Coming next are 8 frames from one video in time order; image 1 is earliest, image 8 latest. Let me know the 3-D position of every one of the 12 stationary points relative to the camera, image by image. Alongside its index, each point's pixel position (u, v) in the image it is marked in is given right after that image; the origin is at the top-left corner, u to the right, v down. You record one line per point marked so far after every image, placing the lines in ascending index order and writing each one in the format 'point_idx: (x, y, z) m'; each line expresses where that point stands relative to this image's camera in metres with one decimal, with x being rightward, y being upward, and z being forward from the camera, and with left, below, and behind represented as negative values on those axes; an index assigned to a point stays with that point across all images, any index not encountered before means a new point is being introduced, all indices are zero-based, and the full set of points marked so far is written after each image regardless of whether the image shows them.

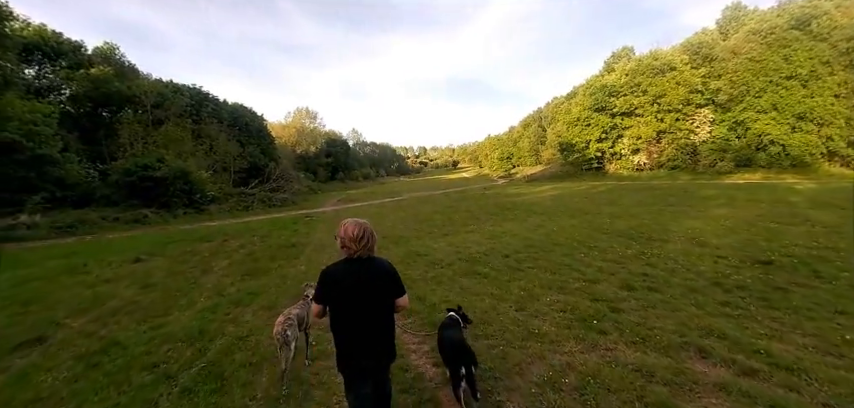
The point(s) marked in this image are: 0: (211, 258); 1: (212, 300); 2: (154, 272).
0: (-7.2, -1.8, +12.9) m
1: (-4.2, -1.9, +7.4) m
2: (-7.9, -2.0, +11.1) m
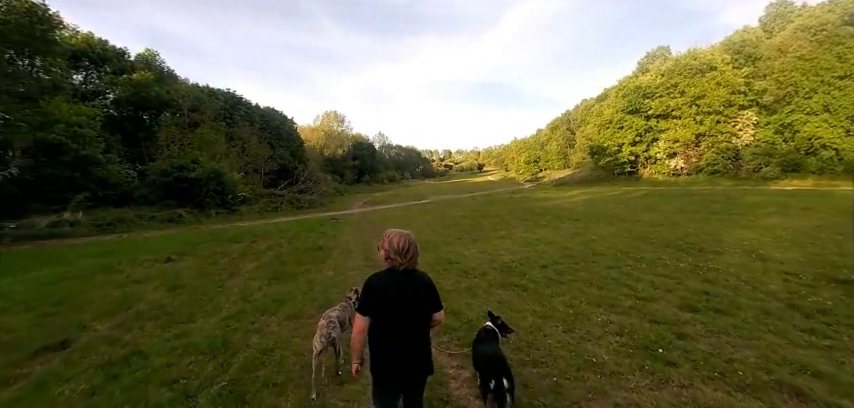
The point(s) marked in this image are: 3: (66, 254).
0: (-6.2, -1.8, +12.9) m
1: (-3.5, -1.9, +7.1) m
2: (-7.0, -2.0, +11.1) m
3: (-15.6, -2.2, +16.6) m
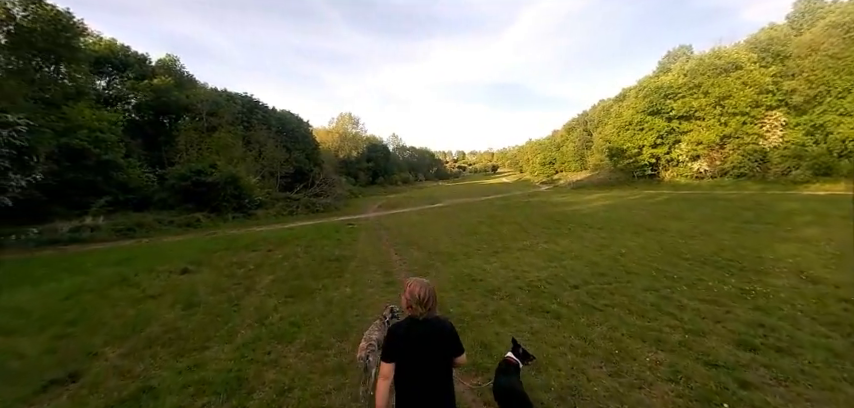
0: (-5.6, -2.2, +12.6) m
1: (-3.1, -2.3, +6.8) m
2: (-6.5, -2.4, +10.9) m
3: (-14.8, -2.5, +16.7) m
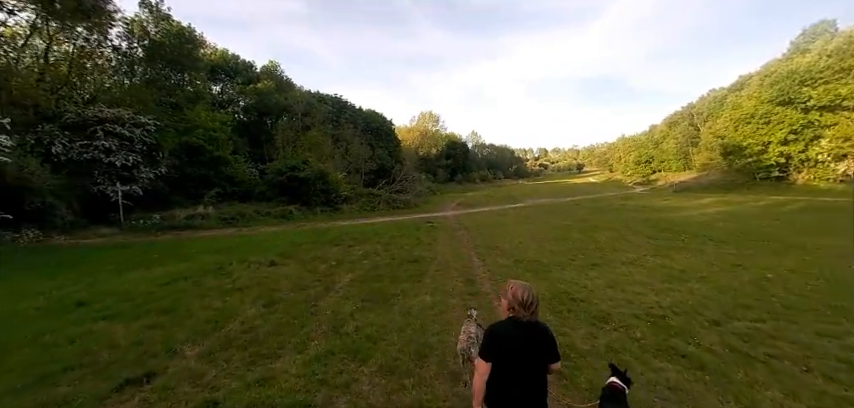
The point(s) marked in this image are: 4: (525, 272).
0: (-2.9, -2.1, +12.5) m
1: (-1.7, -2.3, +6.3) m
2: (-4.1, -2.2, +11.0) m
3: (-11.1, -2.1, +18.3) m
4: (+3.0, -2.1, +11.4) m
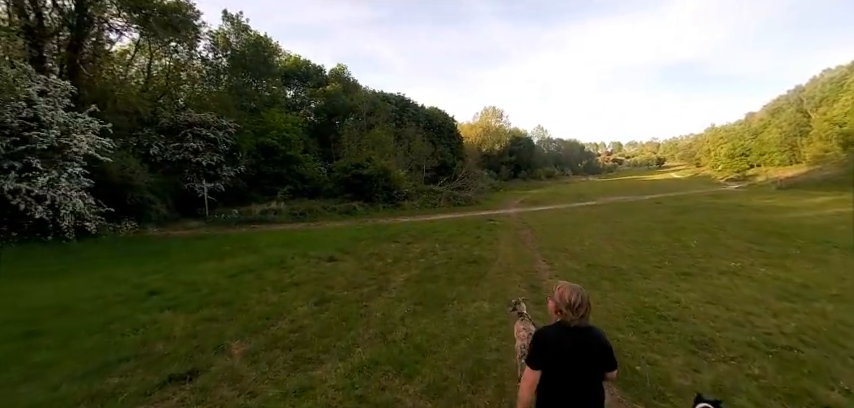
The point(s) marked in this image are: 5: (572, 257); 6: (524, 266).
0: (-1.1, -2.0, +12.1) m
1: (-0.8, -2.2, +5.8) m
2: (-2.5, -2.1, +10.8) m
3: (-8.2, -1.9, +19.2) m
4: (+4.6, -2.0, +10.0) m
5: (+5.1, -1.9, +13.6) m
6: (+3.1, -2.0, +12.0) m
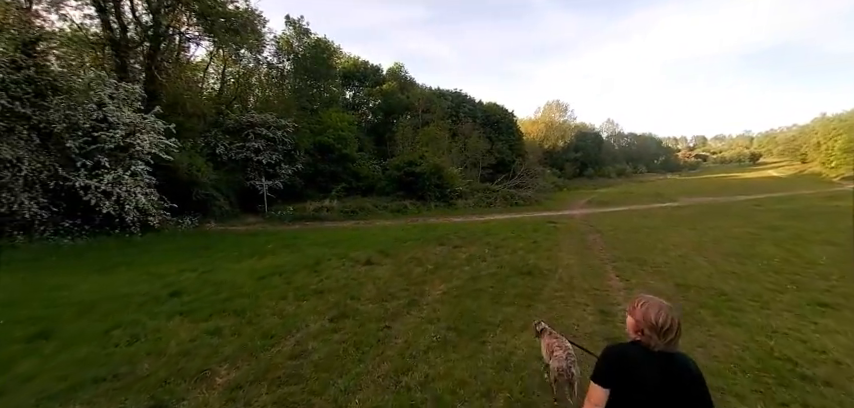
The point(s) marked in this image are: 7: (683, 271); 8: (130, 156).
0: (+0.2, -2.0, +10.6) m
1: (-0.6, -2.2, +4.3) m
2: (-1.4, -2.1, +9.6) m
3: (-5.8, -1.8, +18.7) m
4: (+5.4, -2.1, +7.7) m
5: (+6.5, -1.9, +11.1) m
6: (+4.2, -2.0, +9.9) m
7: (+7.5, -1.9, +11.3) m
8: (-14.9, +2.4, +19.2) m
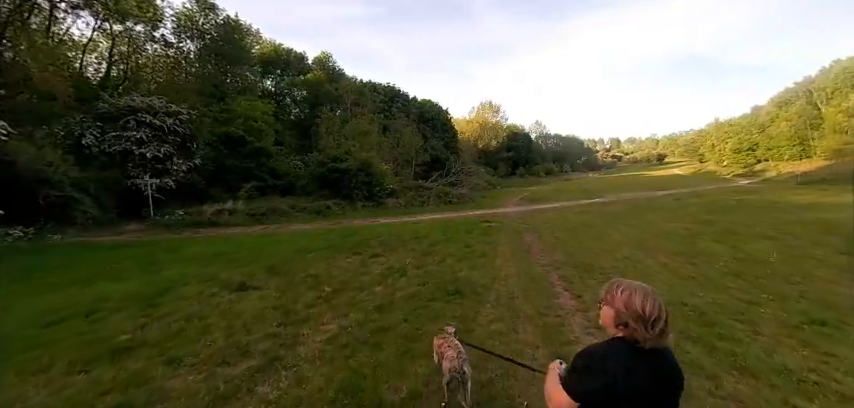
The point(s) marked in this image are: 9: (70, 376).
0: (-2.0, -1.9, +7.6) m
1: (-1.7, -2.2, +1.3) m
2: (-3.4, -2.1, +6.3) m
3: (-9.2, -1.8, +14.6) m
4: (+3.7, -2.0, +5.6) m
5: (+4.2, -1.8, +9.1) m
6: (+2.2, -1.9, +7.5) m
7: (+5.1, -1.7, +9.4) m
8: (-18.3, +2.2, +13.7) m
9: (-4.6, -2.2, +4.8) m
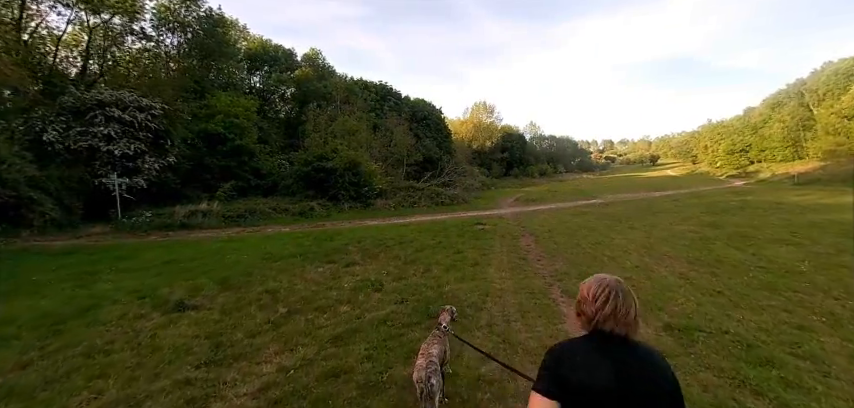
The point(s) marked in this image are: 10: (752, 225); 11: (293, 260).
0: (-2.4, -2.0, +6.1) m
1: (-2.0, -2.2, -0.2) m
2: (-3.8, -2.1, +4.7) m
3: (-9.7, -1.9, +13.0) m
4: (+3.3, -2.0, +4.1) m
5: (+3.8, -1.8, +7.7) m
6: (+1.8, -1.9, +6.1) m
7: (+4.7, -1.8, +8.0) m
8: (-18.8, +2.2, +11.9) m
9: (-4.9, -2.2, +3.3) m
10: (+15.9, -0.8, +18.8) m
11: (-4.0, -1.7, +11.3) m
